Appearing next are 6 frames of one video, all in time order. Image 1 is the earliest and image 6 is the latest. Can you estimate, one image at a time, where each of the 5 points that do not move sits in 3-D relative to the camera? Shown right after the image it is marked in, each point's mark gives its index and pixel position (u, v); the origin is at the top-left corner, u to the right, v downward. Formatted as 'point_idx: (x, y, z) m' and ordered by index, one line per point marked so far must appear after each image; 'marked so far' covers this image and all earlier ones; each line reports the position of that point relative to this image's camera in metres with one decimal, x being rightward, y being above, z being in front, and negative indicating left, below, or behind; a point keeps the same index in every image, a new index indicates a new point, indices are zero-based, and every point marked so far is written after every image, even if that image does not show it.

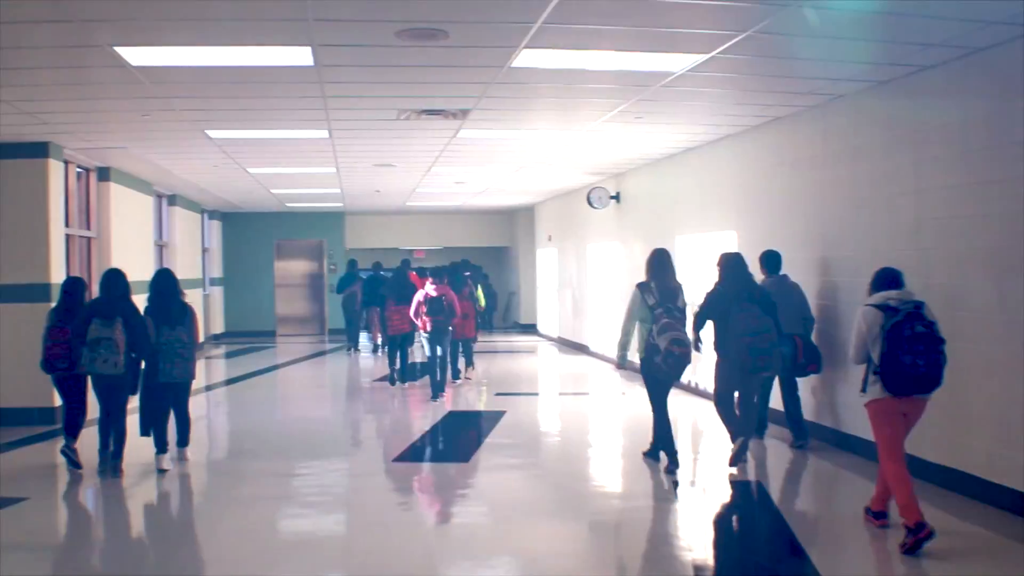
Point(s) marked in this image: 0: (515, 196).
0: (+0.1, +1.4, +12.9) m
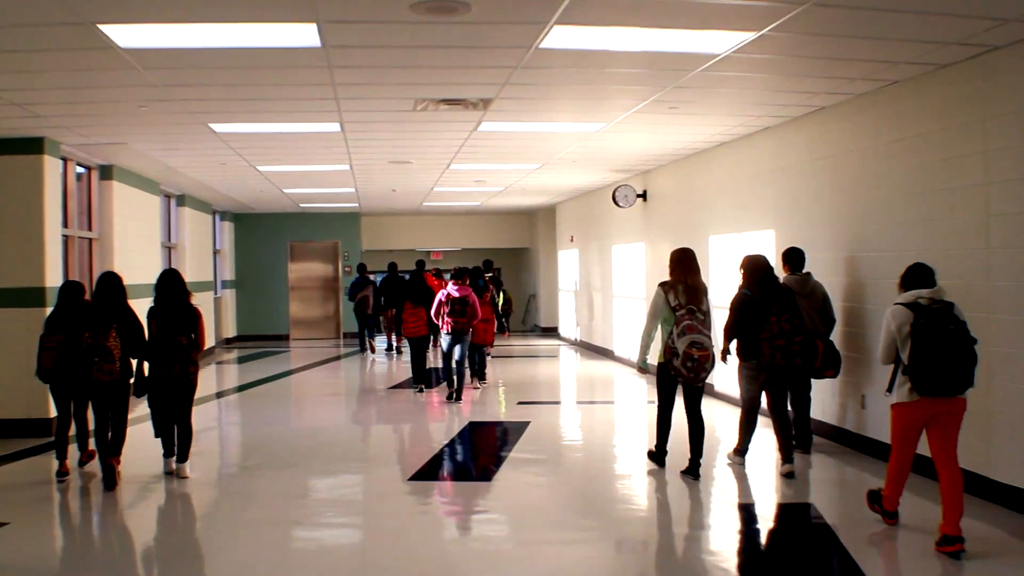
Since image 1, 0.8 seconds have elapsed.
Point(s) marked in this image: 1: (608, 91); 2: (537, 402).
0: (+0.4, +1.4, +12.5) m
1: (+0.6, +1.2, +5.3) m
2: (+0.3, -1.2, +9.3) m
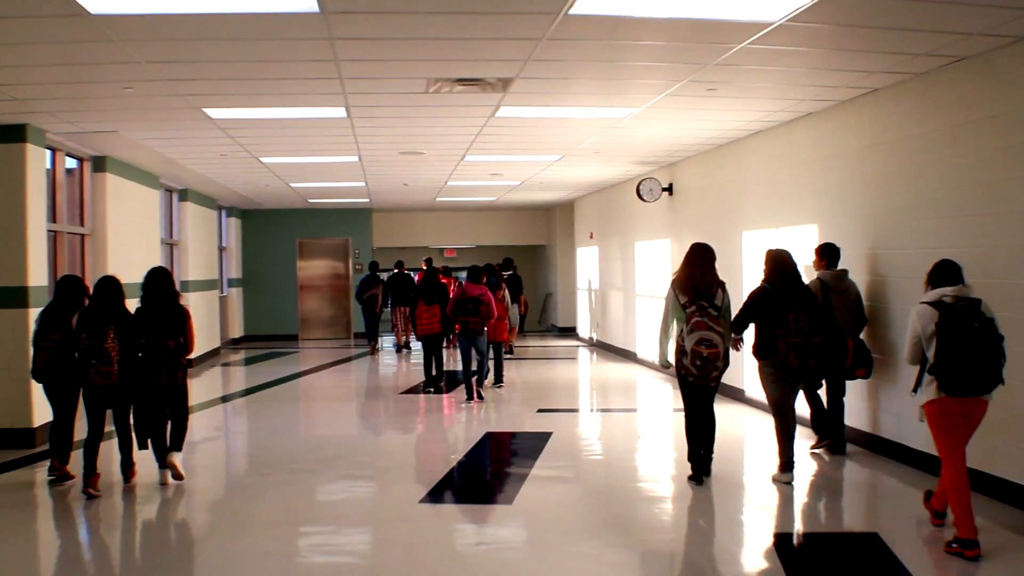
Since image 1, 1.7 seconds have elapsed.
0: (+0.6, +1.4, +12.0) m
1: (+0.7, +1.2, +4.8) m
2: (+0.4, -1.2, +8.8) m
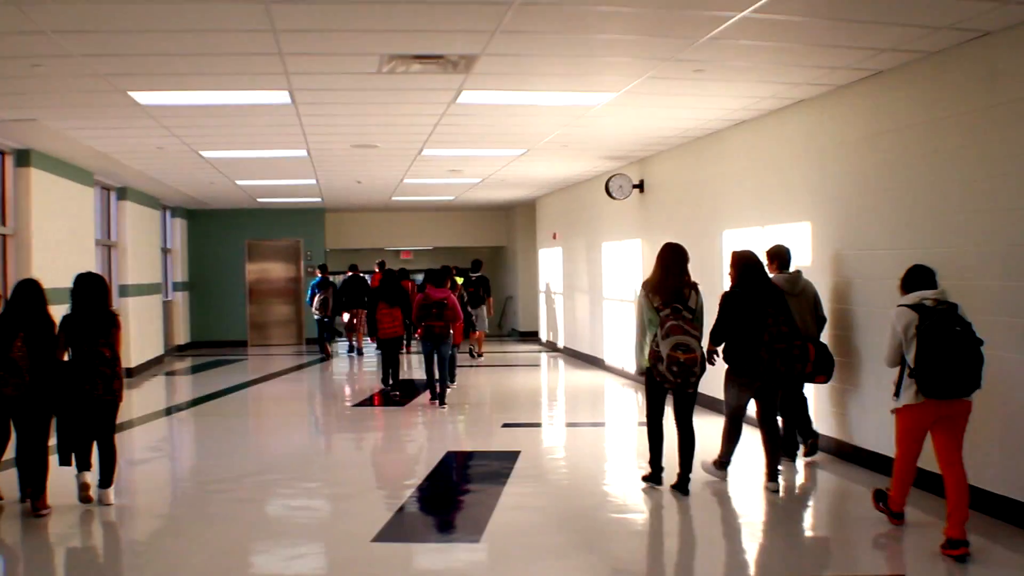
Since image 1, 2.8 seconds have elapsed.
0: (+0.1, +1.3, +11.5) m
1: (+0.5, +1.2, +4.3) m
2: (+0.1, -1.3, +8.3) m
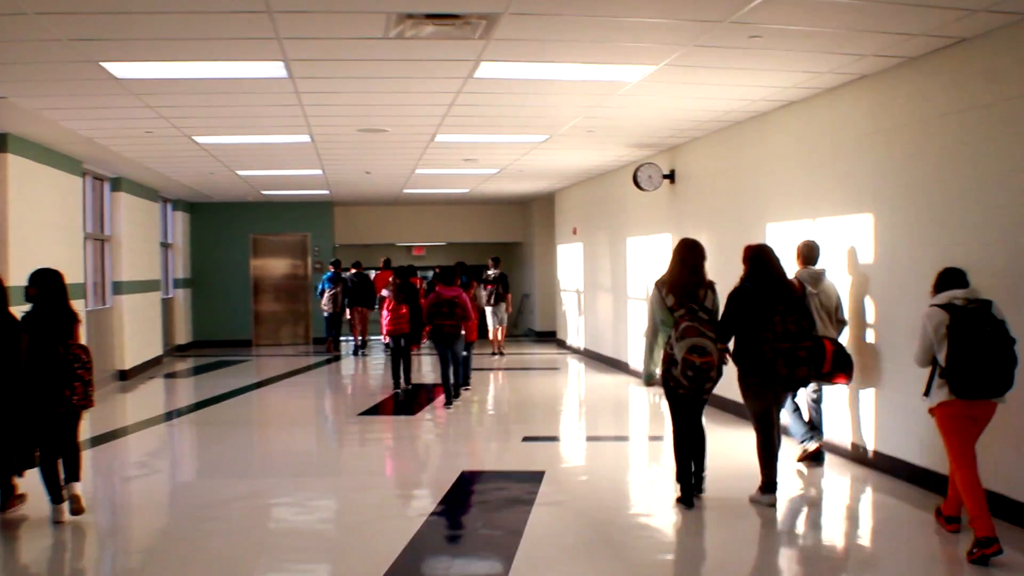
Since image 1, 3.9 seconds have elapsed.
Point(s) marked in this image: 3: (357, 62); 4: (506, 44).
0: (+0.3, +1.4, +10.8) m
1: (+0.7, +1.2, +3.7) m
2: (+0.2, -1.2, +7.7) m
3: (-0.8, +1.2, +4.5) m
4: (0.0, +1.2, +4.2) m
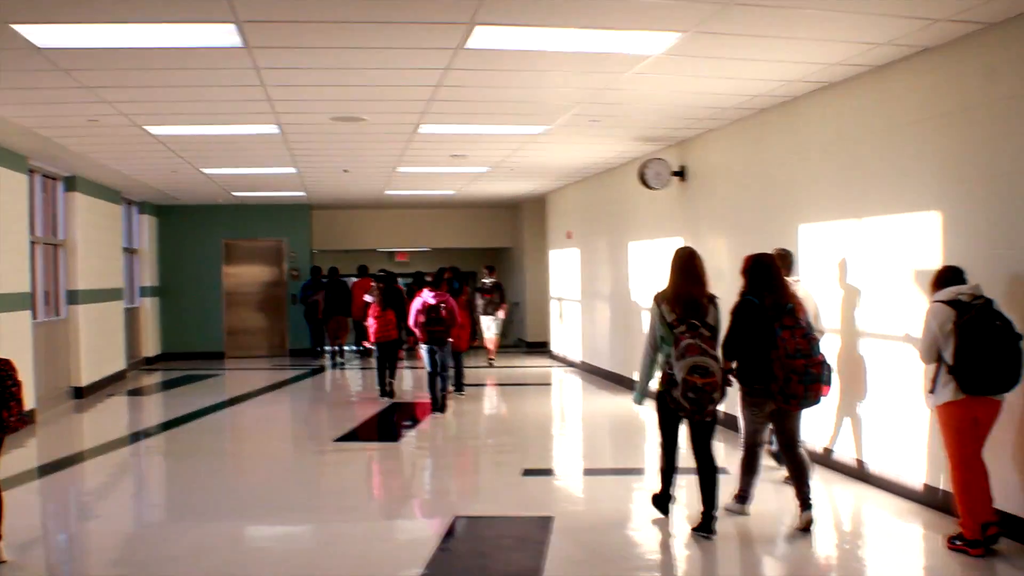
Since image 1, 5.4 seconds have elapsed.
0: (+0.2, +1.3, +10.1) m
1: (+0.7, +1.2, +3.0) m
2: (+0.2, -1.3, +6.9) m
3: (-0.8, +1.1, +3.7) m
4: (0.0, +1.1, +3.5) m
